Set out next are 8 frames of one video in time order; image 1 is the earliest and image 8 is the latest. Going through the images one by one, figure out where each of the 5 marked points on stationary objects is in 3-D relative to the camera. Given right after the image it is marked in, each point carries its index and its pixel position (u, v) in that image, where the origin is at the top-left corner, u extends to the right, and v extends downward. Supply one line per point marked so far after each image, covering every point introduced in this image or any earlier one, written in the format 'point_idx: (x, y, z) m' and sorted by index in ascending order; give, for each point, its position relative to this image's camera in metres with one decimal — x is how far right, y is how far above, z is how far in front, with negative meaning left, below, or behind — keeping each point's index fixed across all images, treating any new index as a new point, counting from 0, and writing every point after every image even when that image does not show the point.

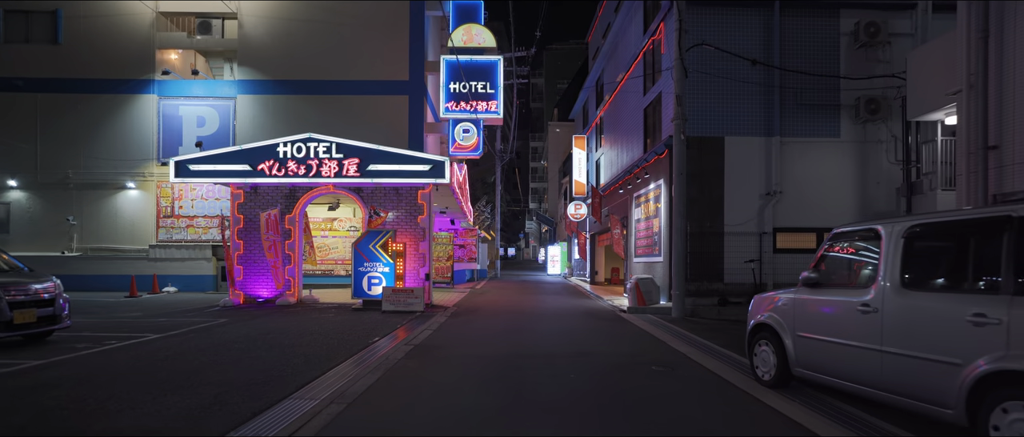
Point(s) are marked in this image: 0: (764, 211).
0: (+3.6, +0.1, +16.9) m
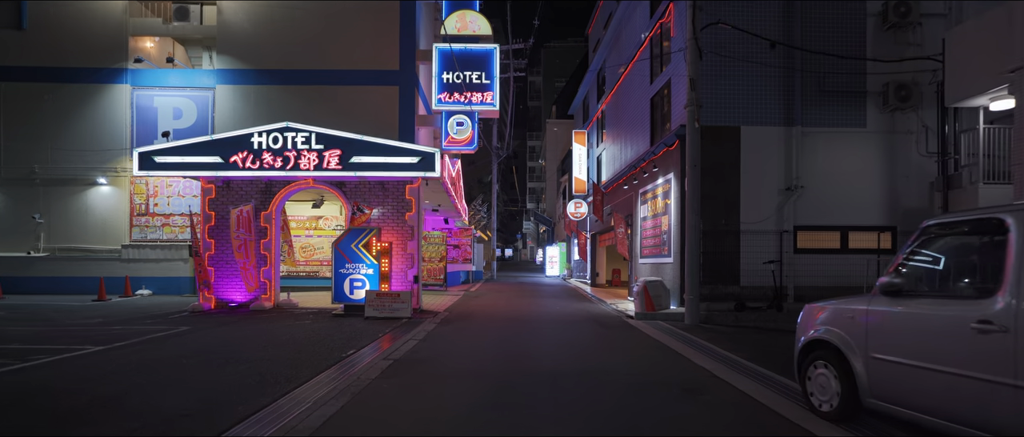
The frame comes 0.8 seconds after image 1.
0: (+3.5, +0.1, +15.4) m
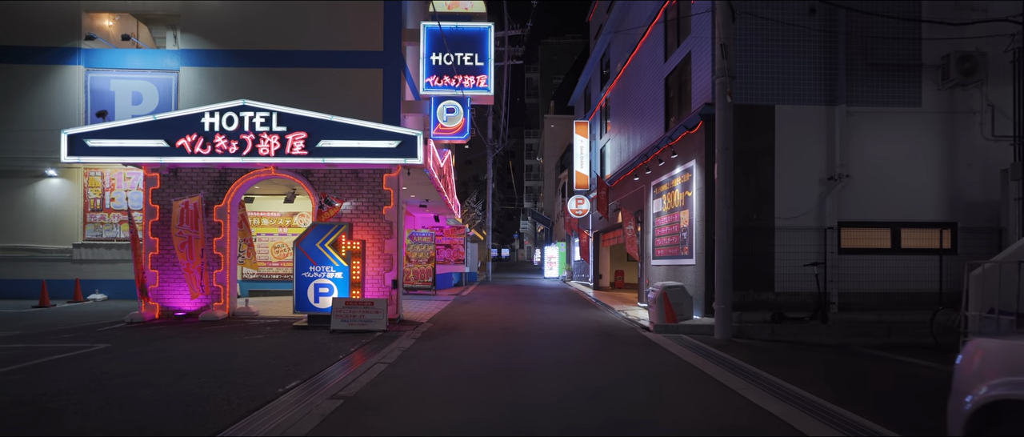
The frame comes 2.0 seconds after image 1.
0: (+3.4, +0.2, +13.1) m
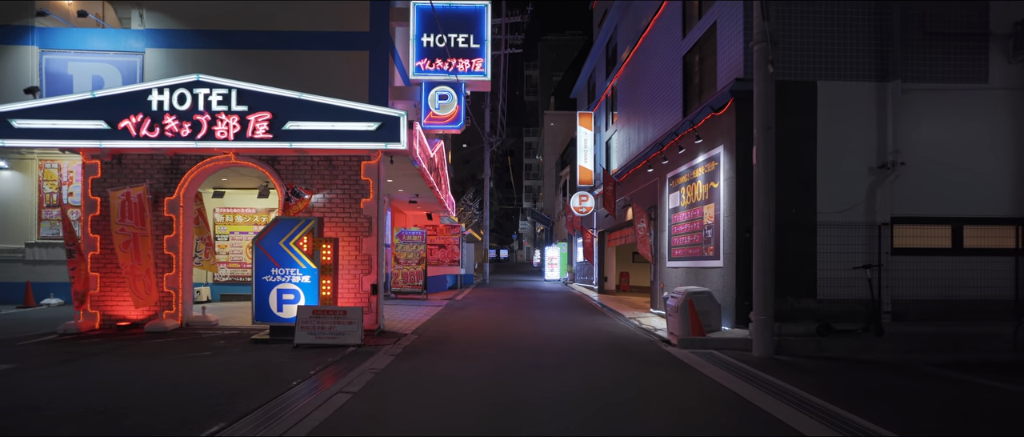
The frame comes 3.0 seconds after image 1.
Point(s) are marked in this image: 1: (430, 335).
0: (+3.4, +0.2, +11.2) m
1: (-0.8, -1.2, +12.2) m
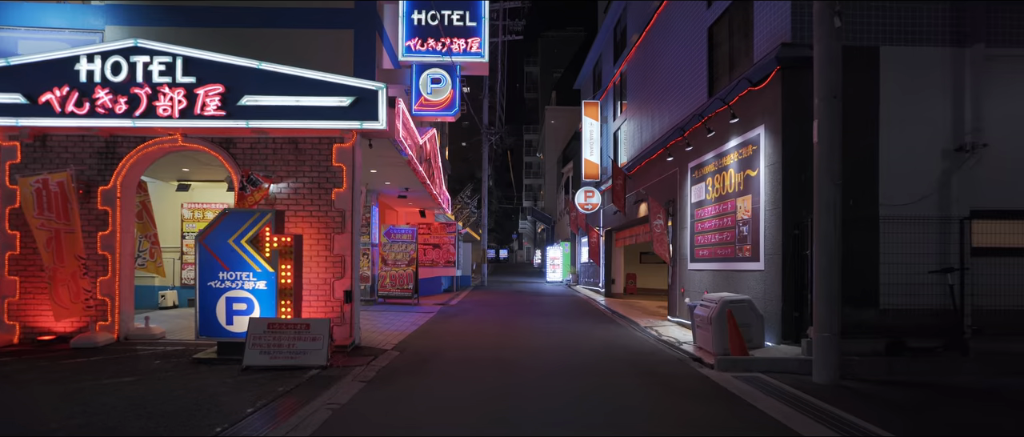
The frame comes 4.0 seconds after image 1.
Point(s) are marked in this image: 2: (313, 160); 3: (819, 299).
0: (+3.4, +0.3, +9.3) m
1: (-0.8, -1.1, +10.3) m
2: (-1.7, +0.5, +10.1) m
3: (+2.0, -0.5, +7.8) m
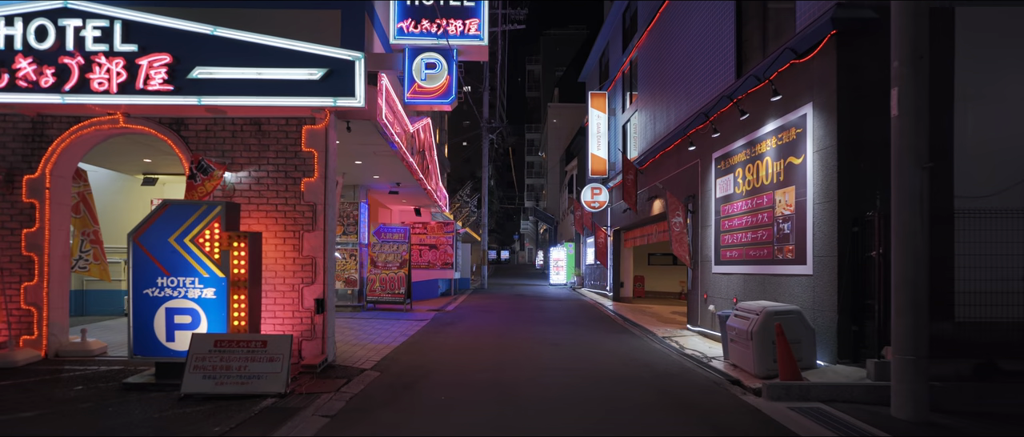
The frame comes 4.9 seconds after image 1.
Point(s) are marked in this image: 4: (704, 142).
0: (+3.5, +0.3, +7.8) m
1: (-0.8, -1.1, +8.7) m
2: (-1.7, +0.5, +8.6) m
3: (+2.0, -0.5, +6.2) m
4: (+2.0, +0.8, +12.7) m
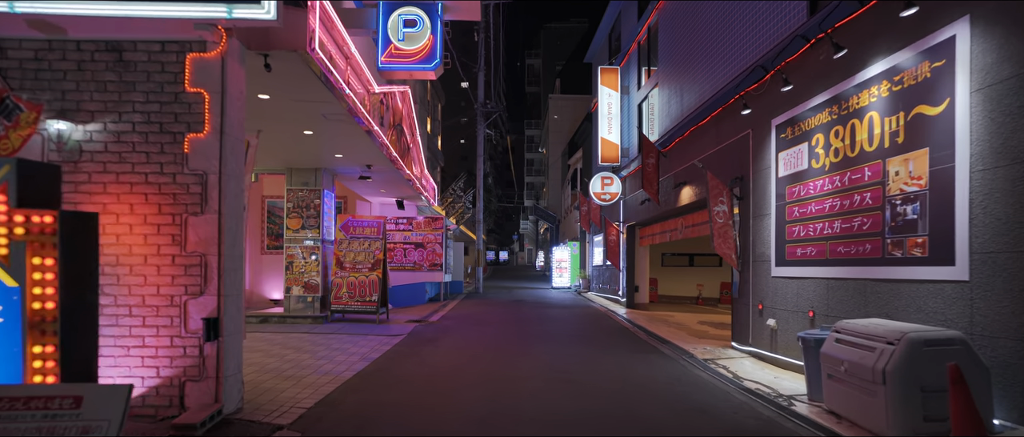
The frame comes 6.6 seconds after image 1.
0: (+3.4, +0.4, +4.8) m
1: (-0.8, -1.0, +5.7) m
2: (-1.7, +0.6, +5.6) m
3: (+2.0, -0.4, +3.3) m
4: (+2.0, +0.9, +9.7) m
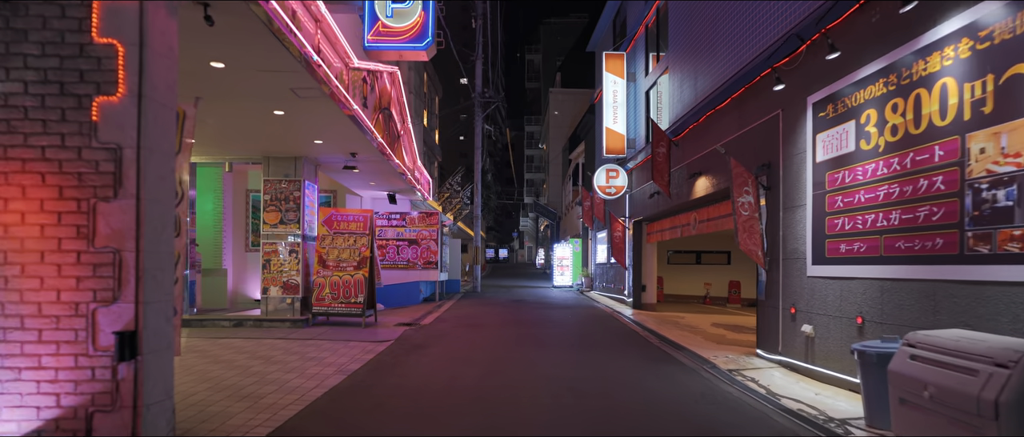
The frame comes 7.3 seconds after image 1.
0: (+3.4, +0.5, +3.6) m
1: (-0.9, -0.9, +4.5) m
2: (-1.7, +0.7, +4.4) m
3: (+2.0, -0.3, +2.1) m
4: (+2.0, +1.0, +8.5) m
